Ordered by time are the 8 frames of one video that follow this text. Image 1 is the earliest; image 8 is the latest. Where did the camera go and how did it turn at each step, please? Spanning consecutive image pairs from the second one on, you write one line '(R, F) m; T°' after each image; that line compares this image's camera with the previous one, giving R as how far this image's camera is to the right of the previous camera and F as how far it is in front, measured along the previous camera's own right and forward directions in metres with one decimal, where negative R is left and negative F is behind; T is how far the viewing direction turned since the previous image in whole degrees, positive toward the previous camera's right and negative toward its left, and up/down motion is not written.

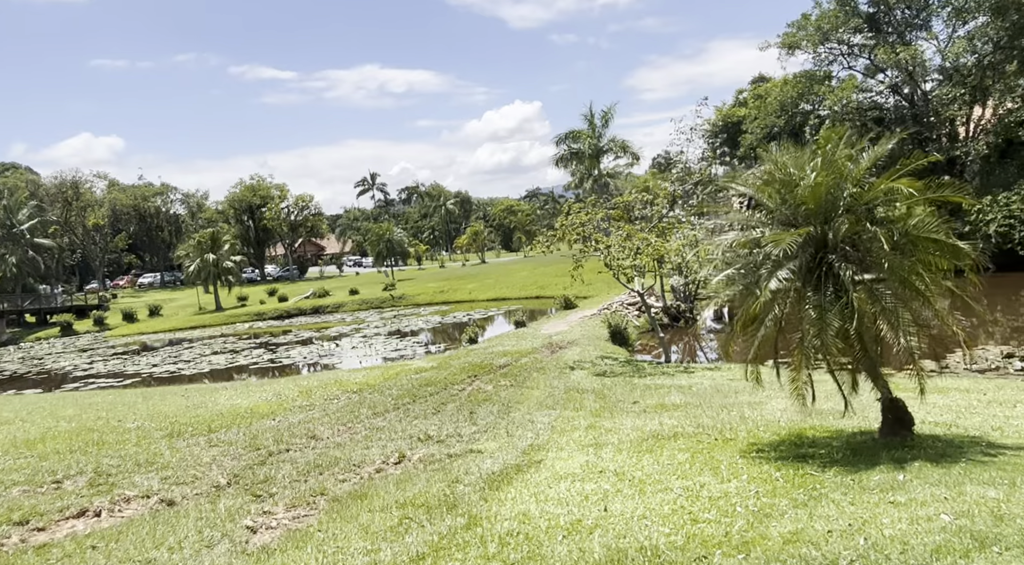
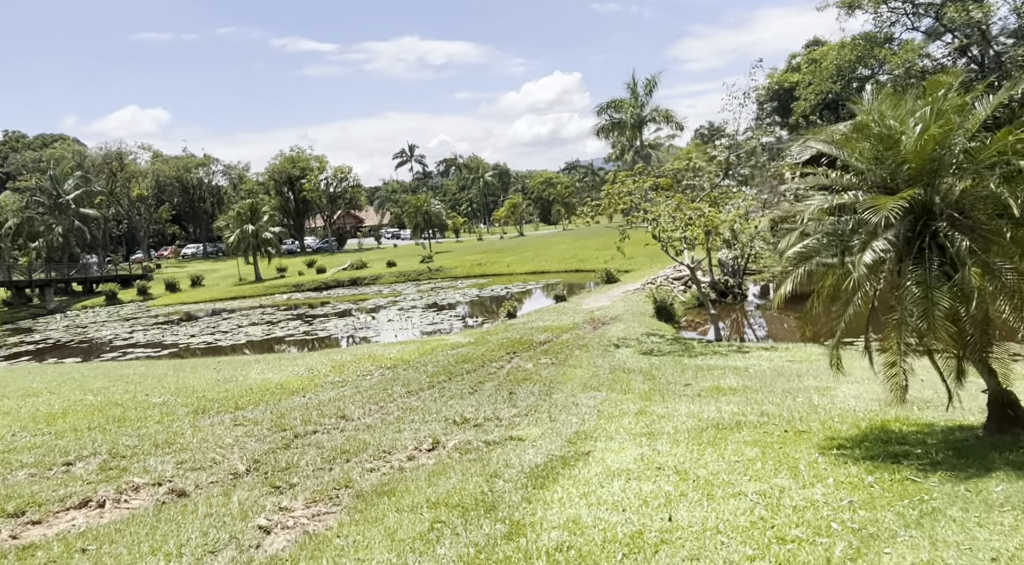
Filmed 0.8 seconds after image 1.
(-0.1, +1.0) m; -3°
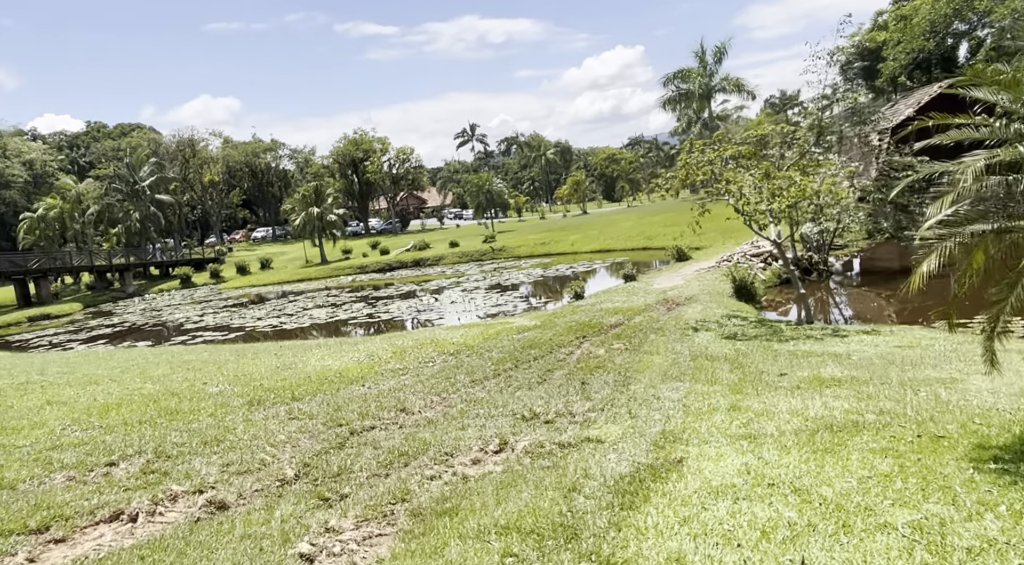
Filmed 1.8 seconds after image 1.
(-0.1, +1.2) m; -5°
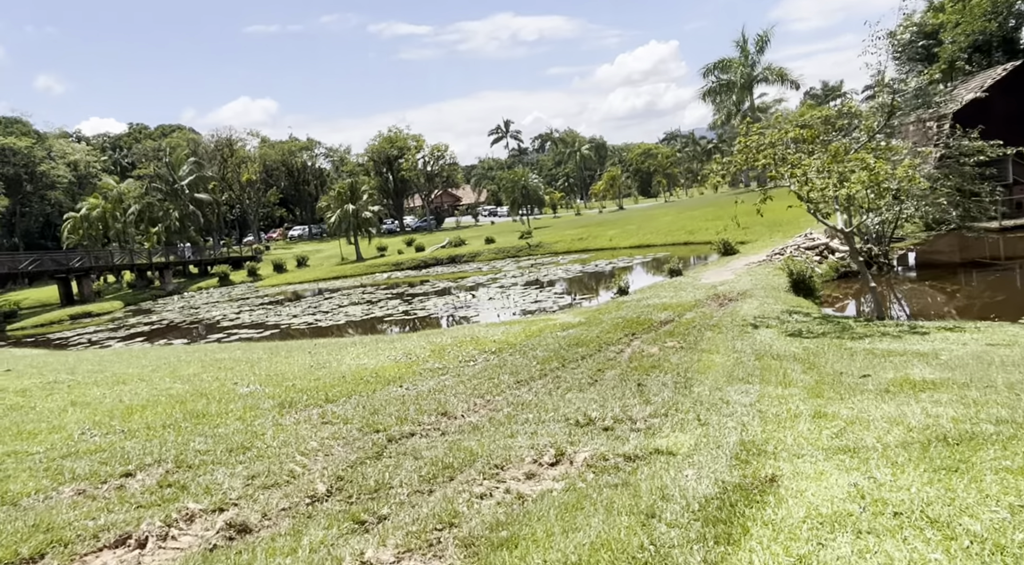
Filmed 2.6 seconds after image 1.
(-0.2, +1.1) m; -2°
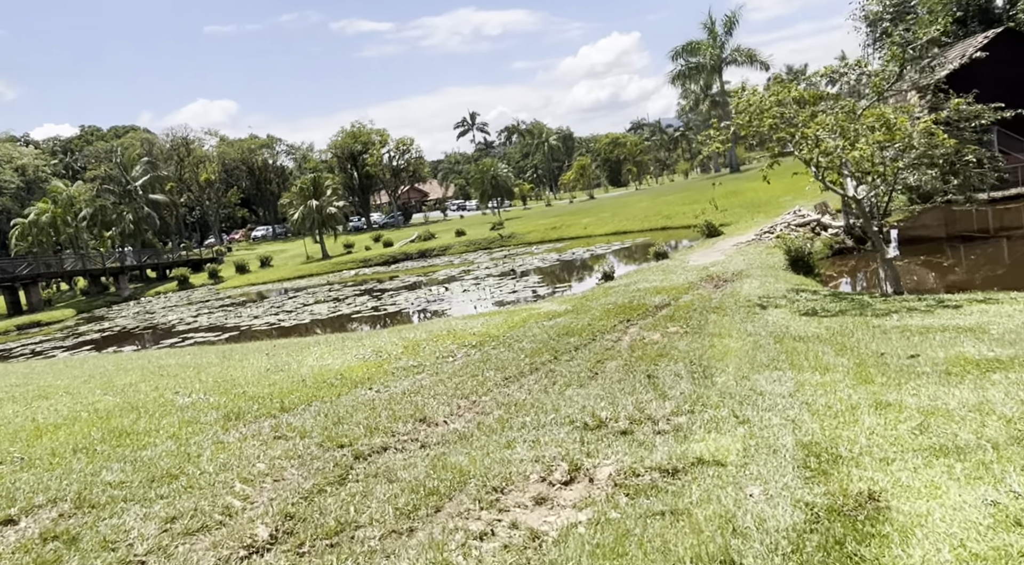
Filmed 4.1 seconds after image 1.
(-0.2, +1.8) m; +2°
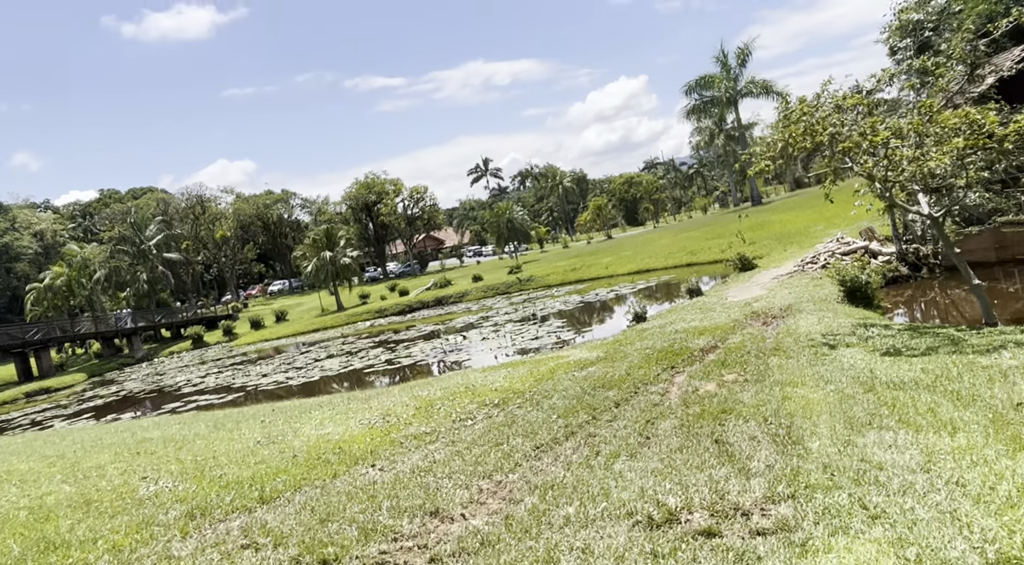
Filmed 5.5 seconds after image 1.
(-0.1, +2.0) m; -1°
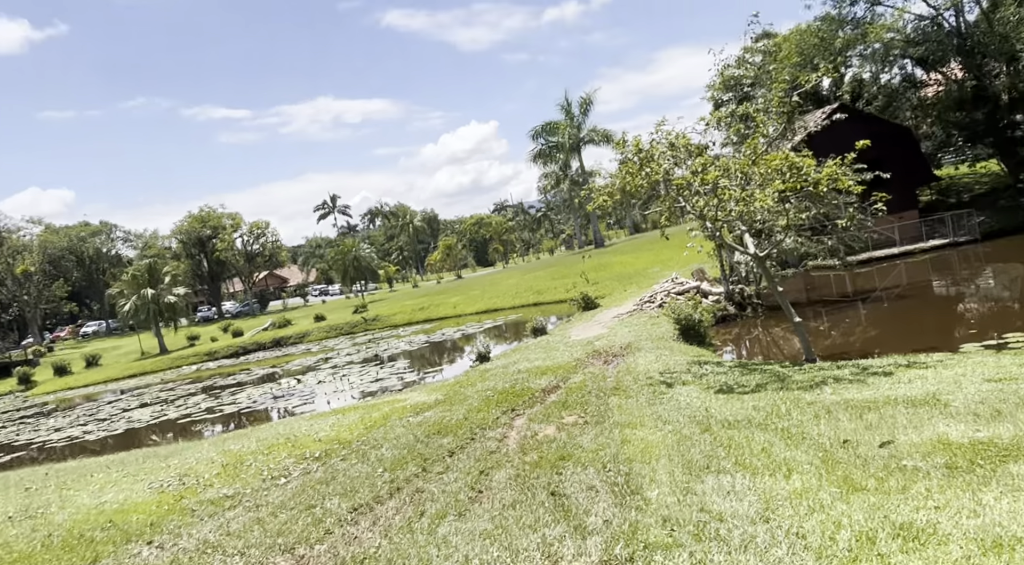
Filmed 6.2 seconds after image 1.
(+0.3, +0.8) m; +11°
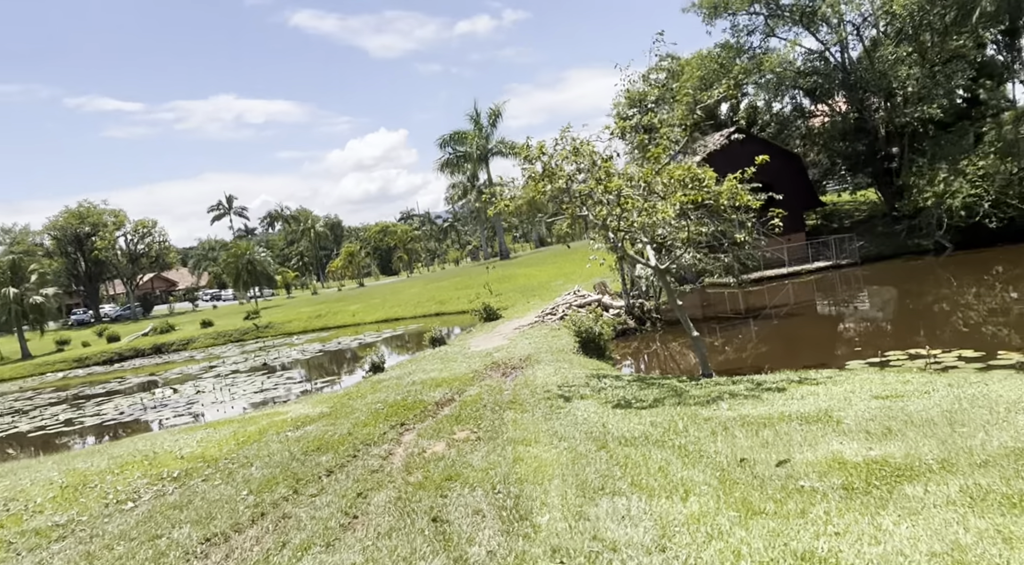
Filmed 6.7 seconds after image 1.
(+0.2, +0.6) m; +7°
